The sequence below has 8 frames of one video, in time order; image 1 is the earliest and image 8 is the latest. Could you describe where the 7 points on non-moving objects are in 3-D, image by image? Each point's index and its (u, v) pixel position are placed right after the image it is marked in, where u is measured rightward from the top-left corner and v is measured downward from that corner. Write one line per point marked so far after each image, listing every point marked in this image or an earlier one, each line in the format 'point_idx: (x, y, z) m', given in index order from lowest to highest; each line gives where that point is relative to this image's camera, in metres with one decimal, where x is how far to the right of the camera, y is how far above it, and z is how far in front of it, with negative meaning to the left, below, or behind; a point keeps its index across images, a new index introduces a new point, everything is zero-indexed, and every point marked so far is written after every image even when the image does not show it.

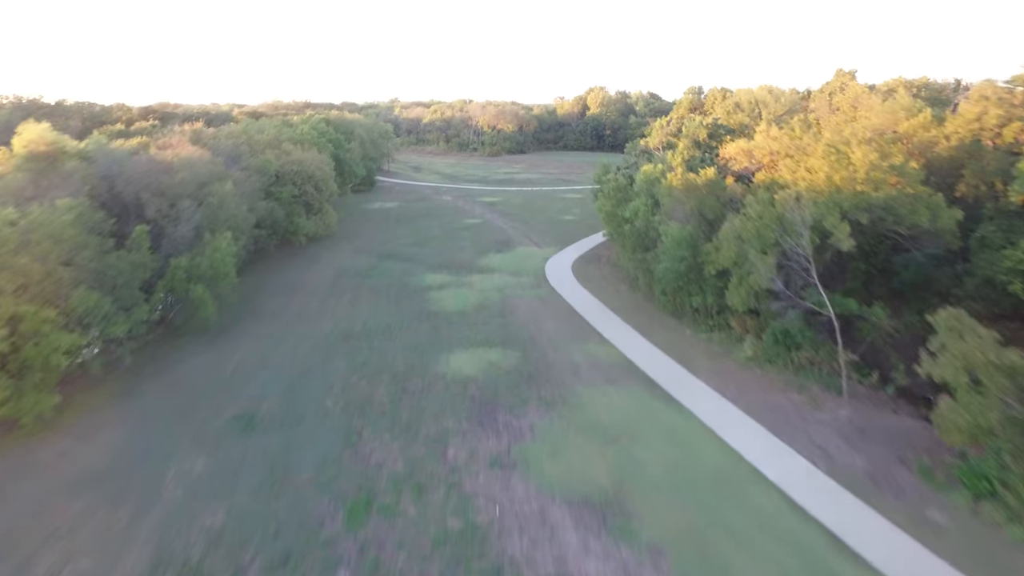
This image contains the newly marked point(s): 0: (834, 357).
0: (+8.7, -1.8, +13.3) m
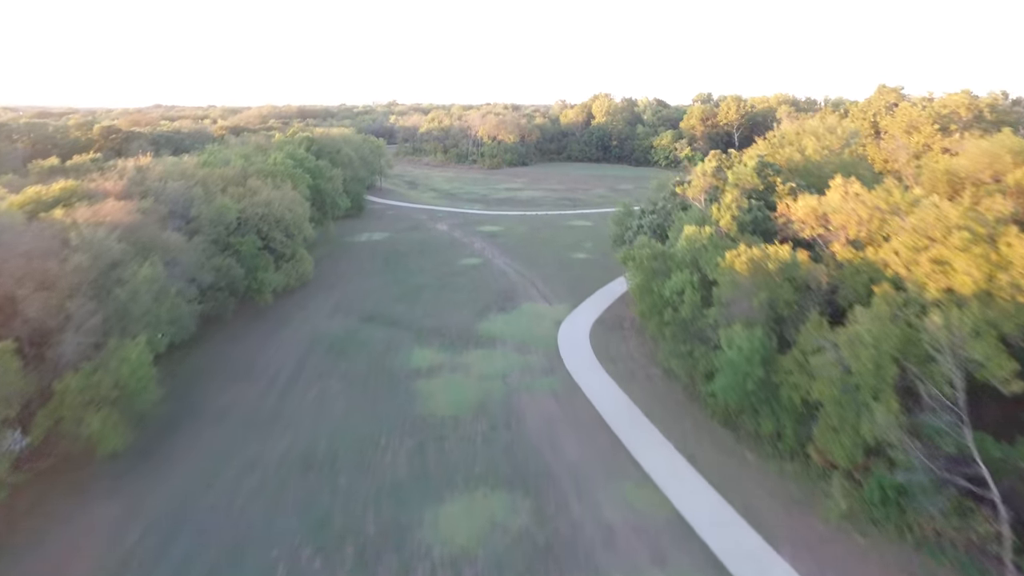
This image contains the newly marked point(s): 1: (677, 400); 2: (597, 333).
0: (+8.9, -4.7, +9.4) m
1: (+5.1, -3.4, +15.2) m
2: (+3.4, -1.8, +19.6) m
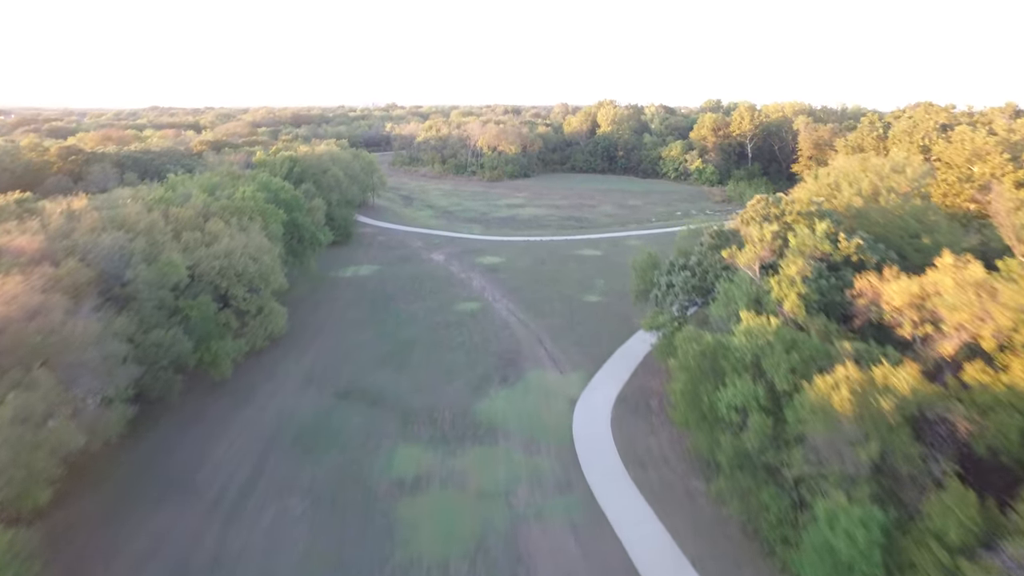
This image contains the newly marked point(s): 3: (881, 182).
0: (+9.1, -7.2, +6.0) m
1: (+5.3, -5.9, +11.8) m
2: (+3.6, -4.3, +16.2) m
3: (+13.8, +4.0, +18.4) m
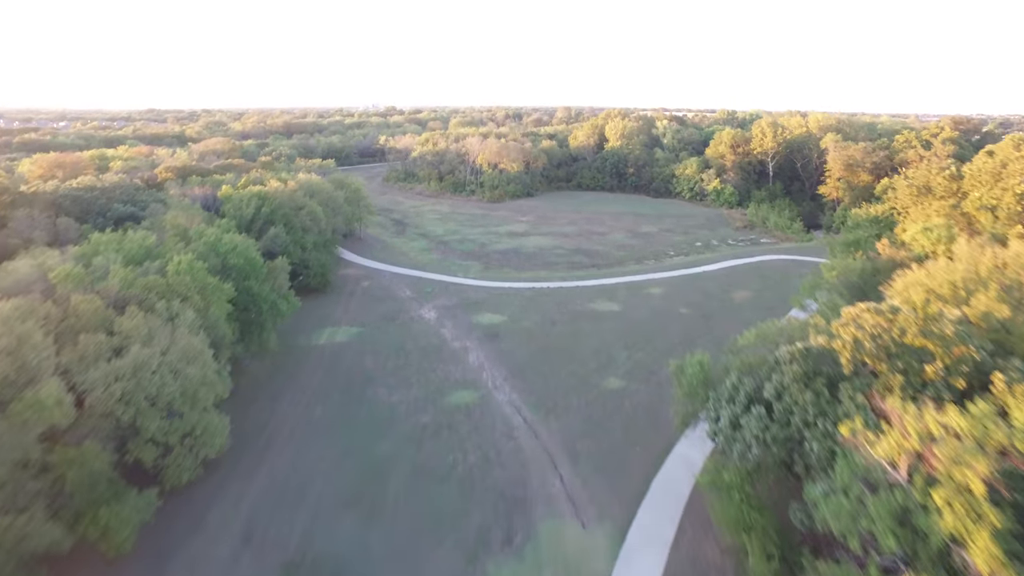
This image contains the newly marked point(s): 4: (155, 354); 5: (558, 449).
0: (+9.2, -10.8, +1.2) m
1: (+5.5, -9.5, +7.0) m
2: (+3.7, -7.9, +11.4) m
3: (+14.0, +0.4, +13.6) m
4: (-10.6, -1.9, +14.6) m
5: (+1.7, -5.7, +17.4) m
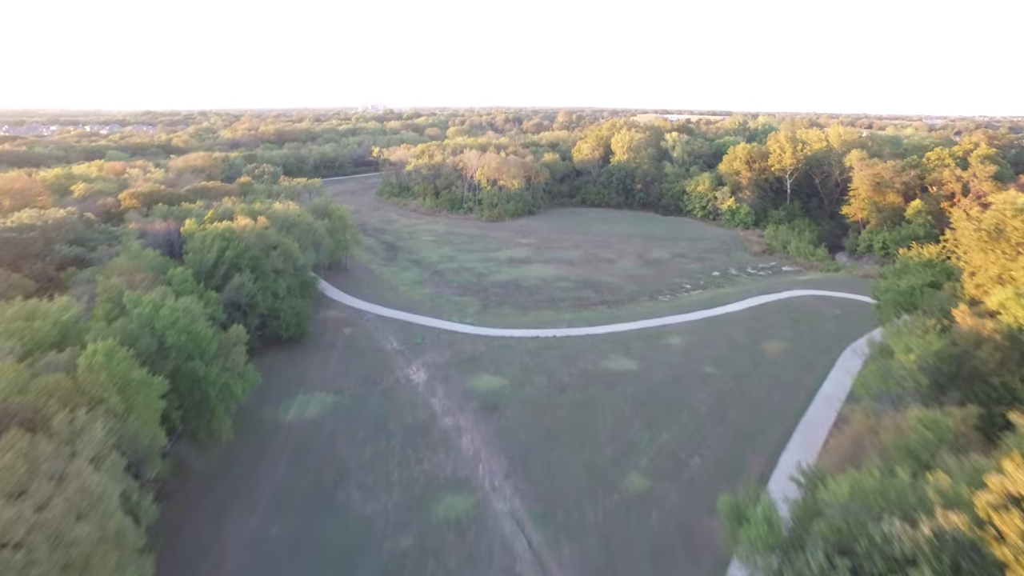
0: (+9.3, -13.6, -2.6) m
1: (+5.5, -12.4, +3.2) m
2: (+3.8, -10.8, +7.6) m
3: (+14.1, -2.5, +9.8) m
4: (-10.6, -4.8, +10.8) m
5: (+1.7, -8.5, +13.6) m
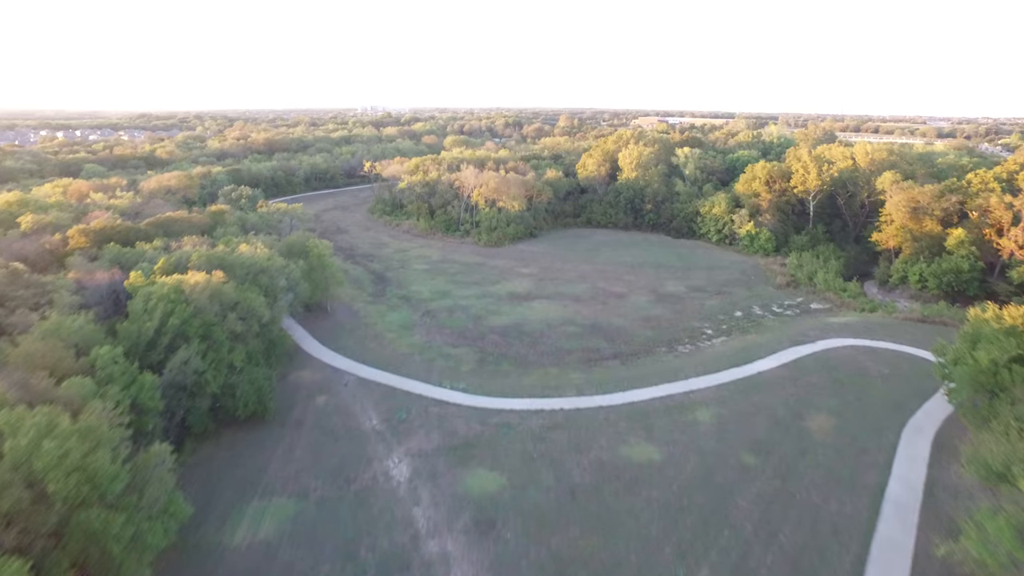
0: (+9.3, -16.9, -6.8) m
1: (+5.5, -15.6, -1.0) m
2: (+3.8, -14.0, +3.4) m
3: (+14.1, -5.7, +5.6) m
4: (-10.5, -8.0, +6.6) m
5: (+1.7, -11.7, +9.4) m
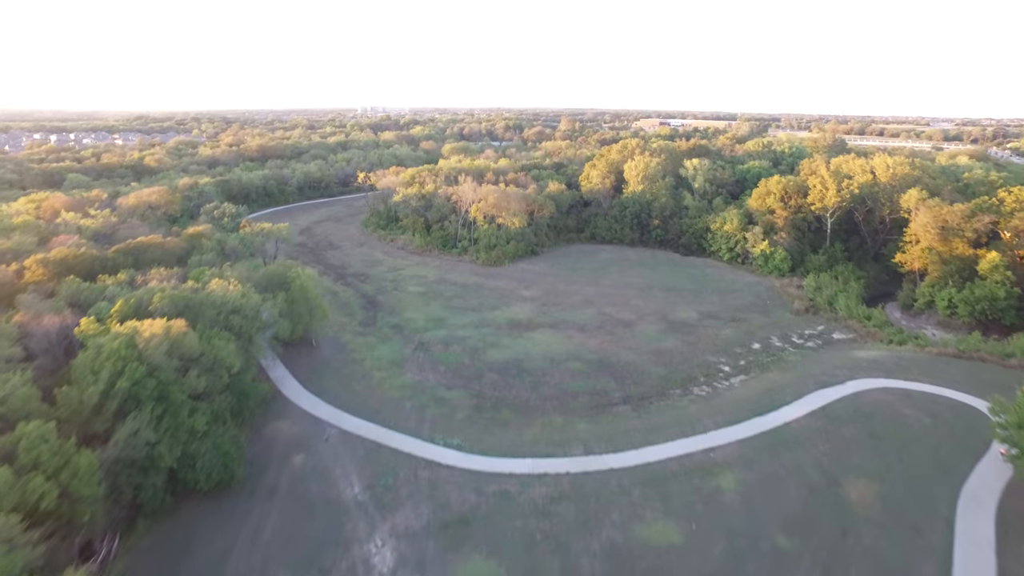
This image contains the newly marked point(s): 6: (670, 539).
0: (+9.3, -19.0, -9.6) m
1: (+5.5, -17.8, -3.8) m
2: (+3.8, -16.2, +0.7) m
3: (+14.1, -7.9, +2.8) m
4: (-10.6, -10.2, +3.9) m
5: (+1.7, -13.9, +6.7) m
6: (+6.1, -9.4, +18.7) m
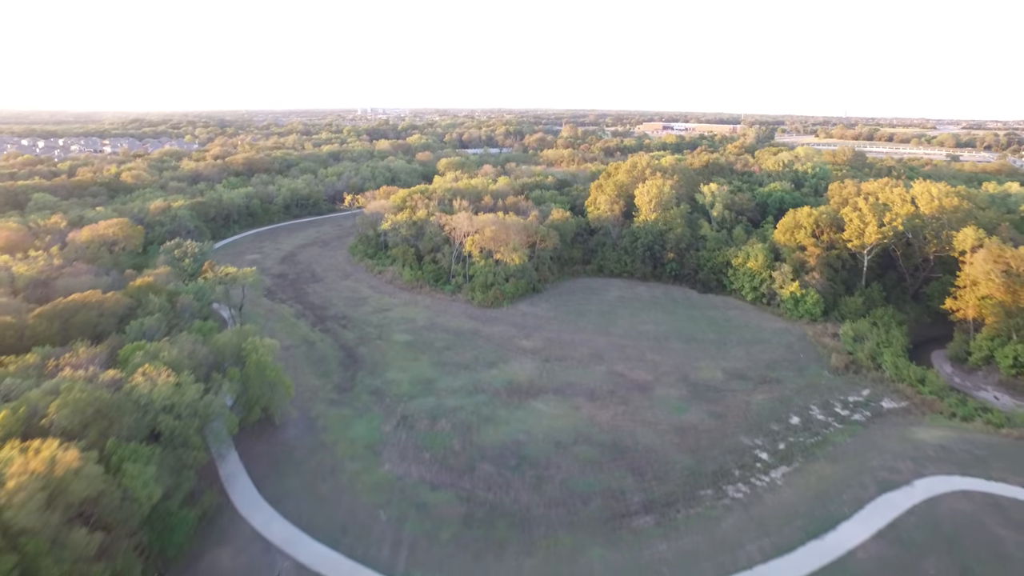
0: (+9.1, -23.0, -14.6) m
1: (+5.3, -21.7, -8.8) m
2: (+3.6, -20.1, -4.4) m
3: (+13.9, -11.8, -2.3) m
4: (-10.7, -14.1, -1.1) m
5: (+1.6, -17.8, +1.6) m
6: (+6.0, -13.3, +13.6) m
